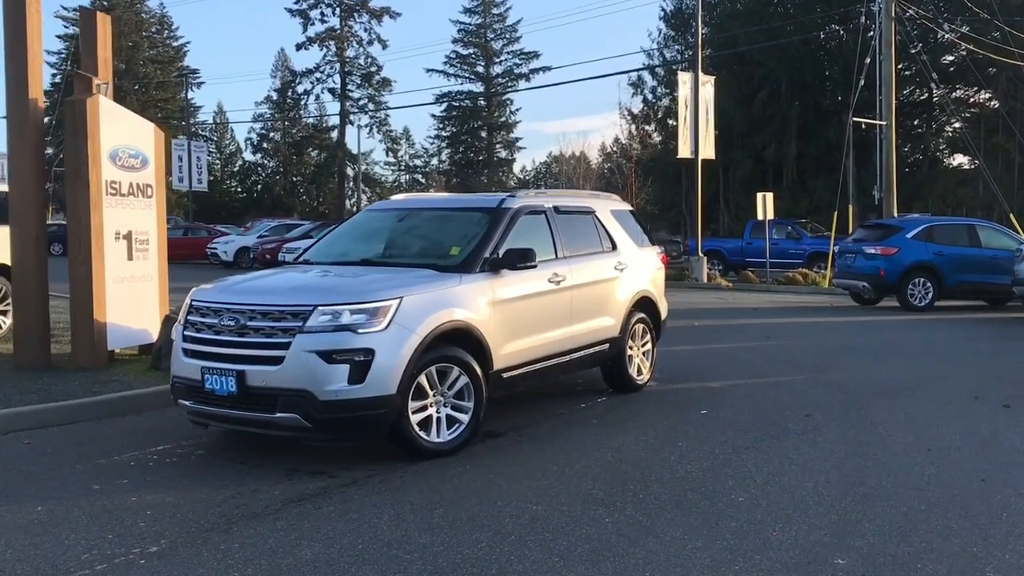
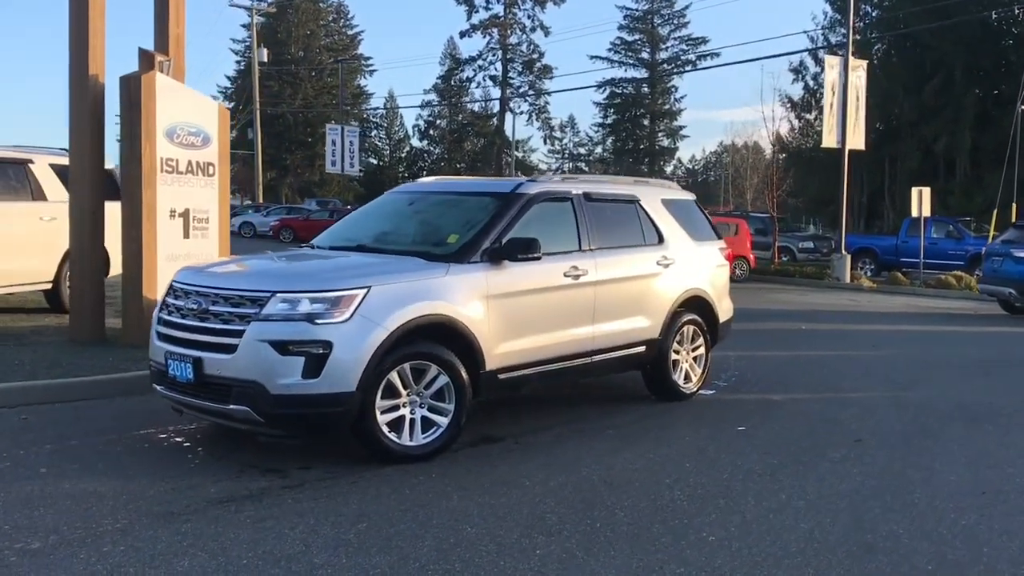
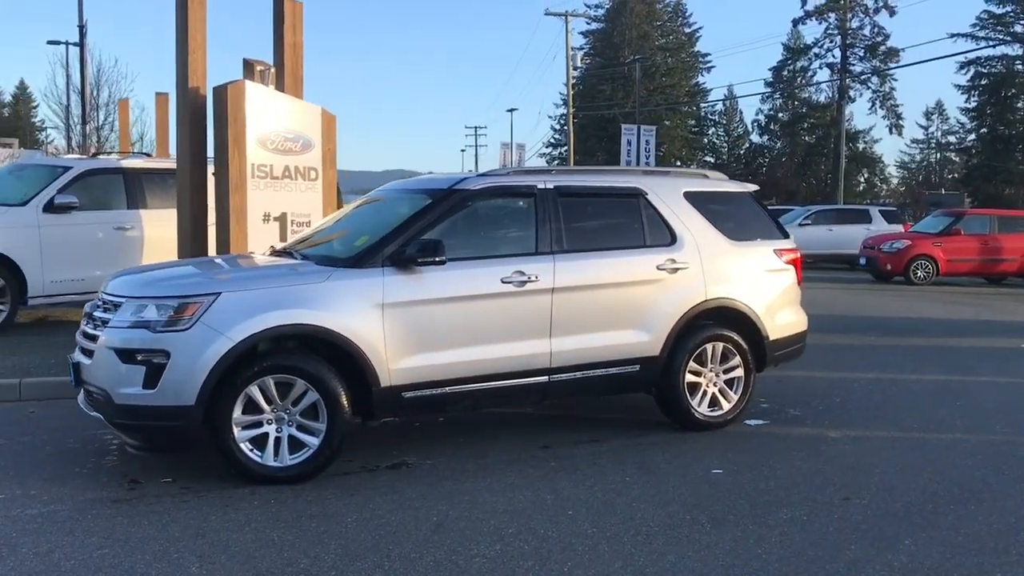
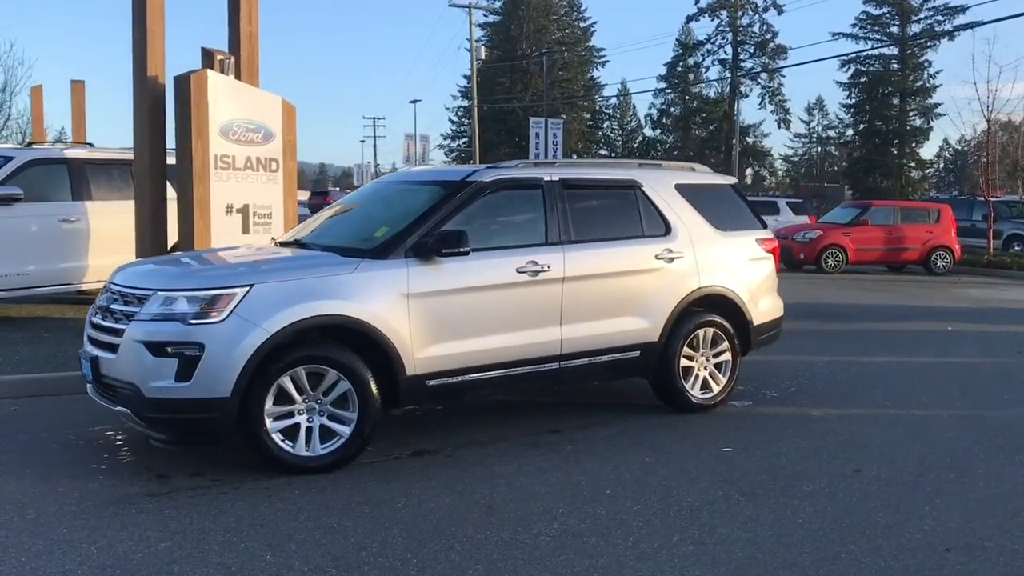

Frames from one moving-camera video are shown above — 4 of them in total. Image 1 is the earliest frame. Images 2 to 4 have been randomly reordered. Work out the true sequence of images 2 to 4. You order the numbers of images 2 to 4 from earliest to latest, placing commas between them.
2, 4, 3
